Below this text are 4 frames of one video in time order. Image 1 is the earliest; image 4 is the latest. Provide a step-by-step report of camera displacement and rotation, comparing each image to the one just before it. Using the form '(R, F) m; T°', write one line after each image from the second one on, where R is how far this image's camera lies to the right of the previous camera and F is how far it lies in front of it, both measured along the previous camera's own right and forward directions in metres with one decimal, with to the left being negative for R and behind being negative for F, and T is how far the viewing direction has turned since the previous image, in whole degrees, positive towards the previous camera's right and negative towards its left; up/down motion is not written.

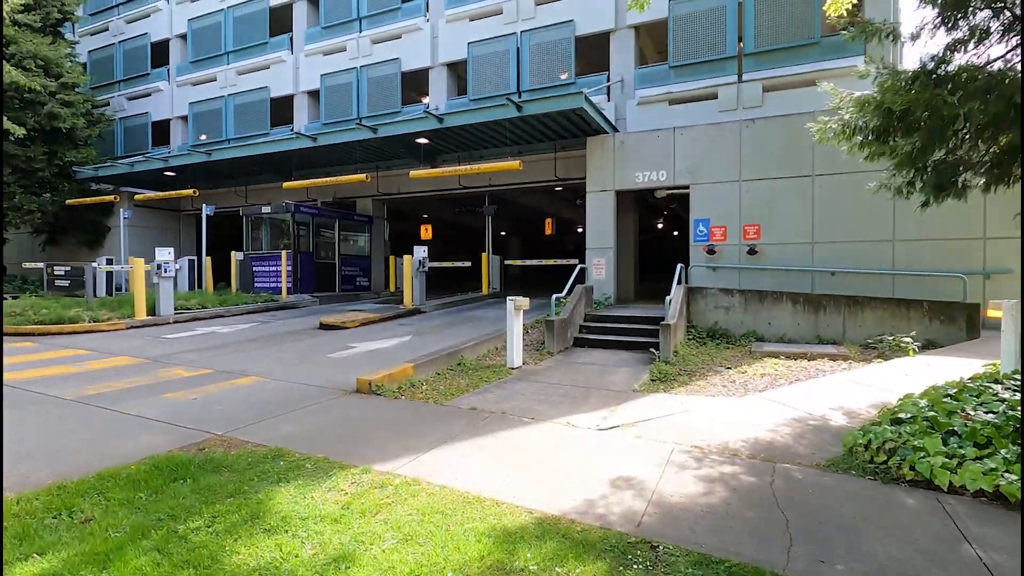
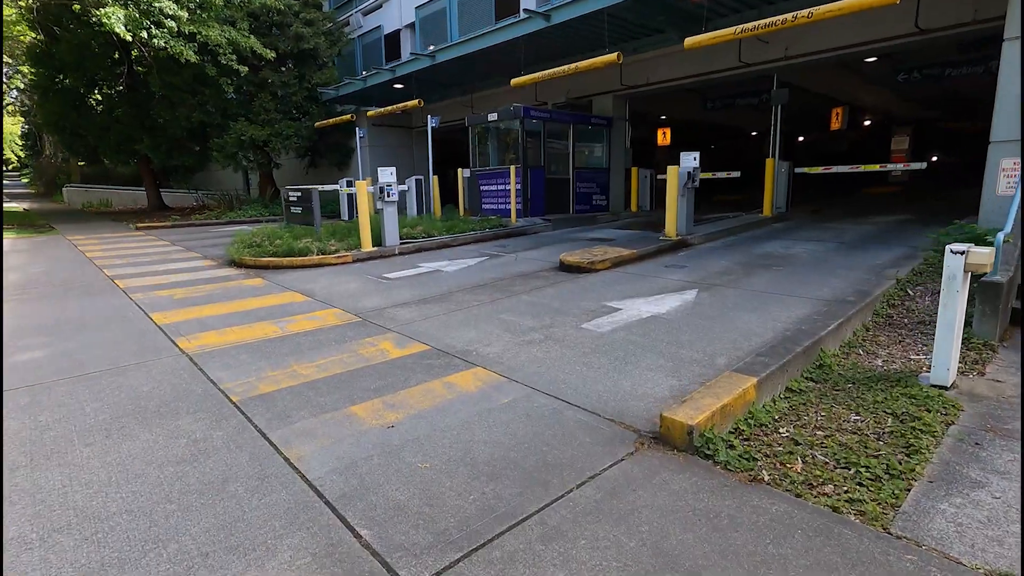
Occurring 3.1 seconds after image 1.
(-1.4, +3.0) m; -23°
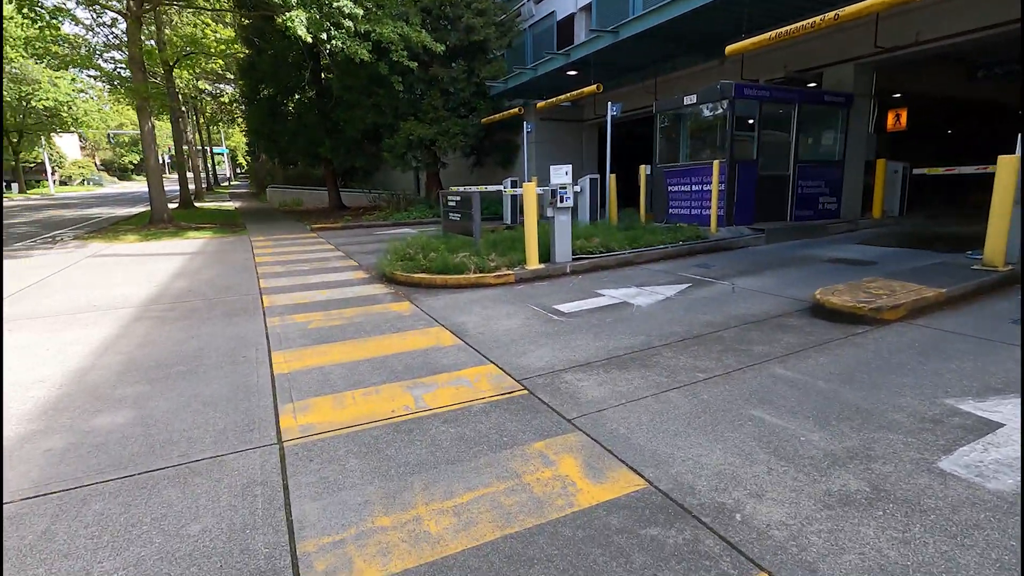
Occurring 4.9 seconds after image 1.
(-0.7, +2.1) m; -16°
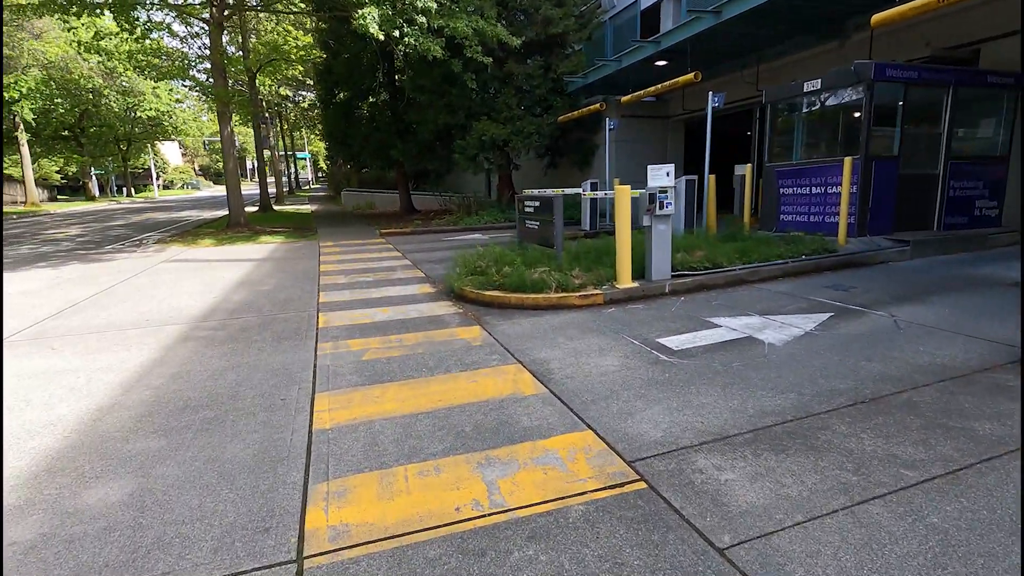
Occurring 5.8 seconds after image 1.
(-0.2, +1.1) m; -7°
